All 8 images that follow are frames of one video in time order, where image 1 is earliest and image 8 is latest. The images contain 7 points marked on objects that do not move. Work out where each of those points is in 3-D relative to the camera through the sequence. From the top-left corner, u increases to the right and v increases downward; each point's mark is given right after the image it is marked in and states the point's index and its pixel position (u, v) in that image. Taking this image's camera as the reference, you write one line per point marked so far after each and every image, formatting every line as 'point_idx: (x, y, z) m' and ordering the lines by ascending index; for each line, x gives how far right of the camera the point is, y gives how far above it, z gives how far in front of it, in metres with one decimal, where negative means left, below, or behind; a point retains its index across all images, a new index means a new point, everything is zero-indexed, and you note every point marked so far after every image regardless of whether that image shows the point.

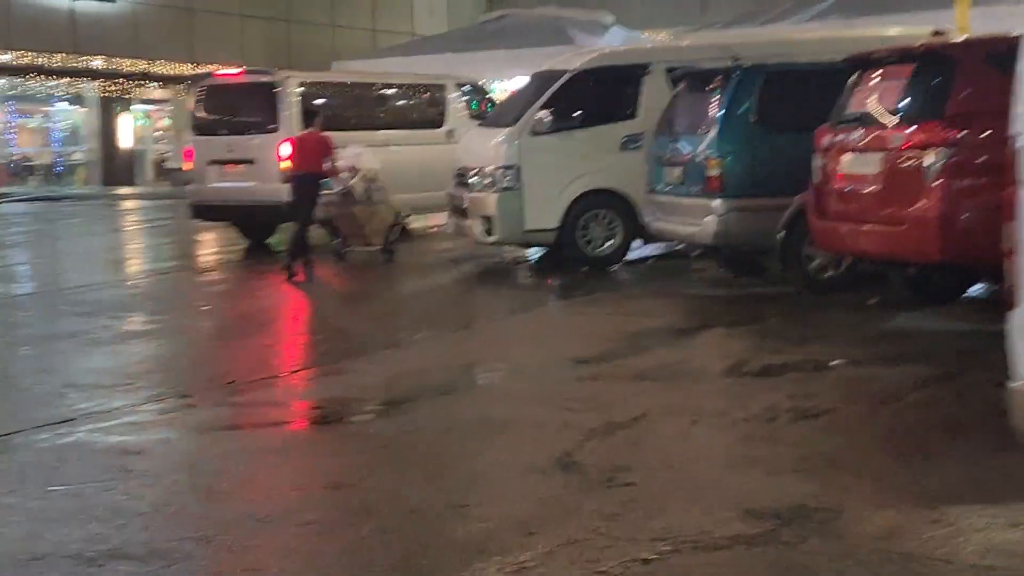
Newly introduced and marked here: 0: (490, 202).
0: (-0.2, +0.7, +10.9) m
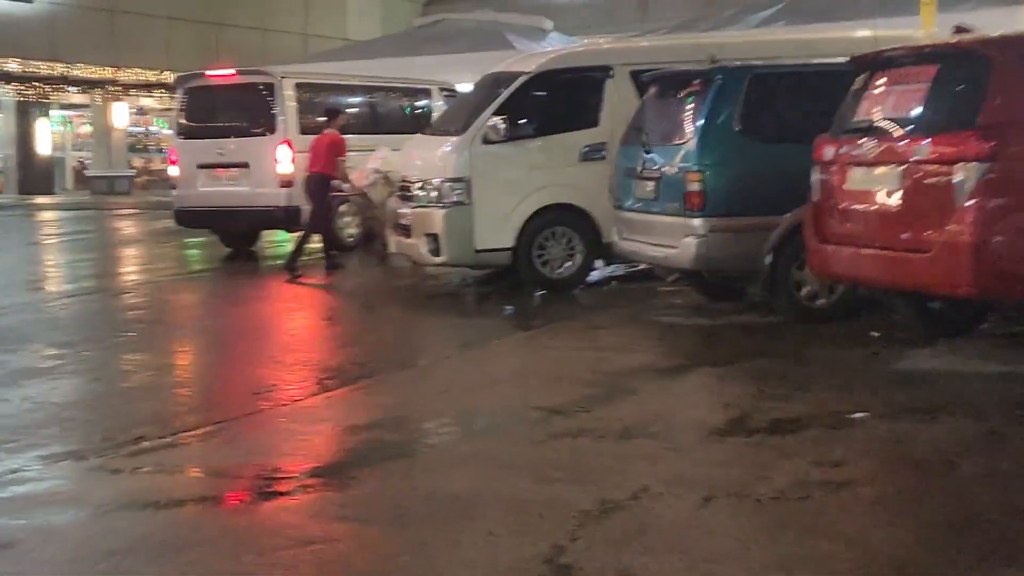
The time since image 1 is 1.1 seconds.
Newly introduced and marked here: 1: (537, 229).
0: (-0.5, +0.5, +9.8) m
1: (+0.2, +0.4, +10.1) m
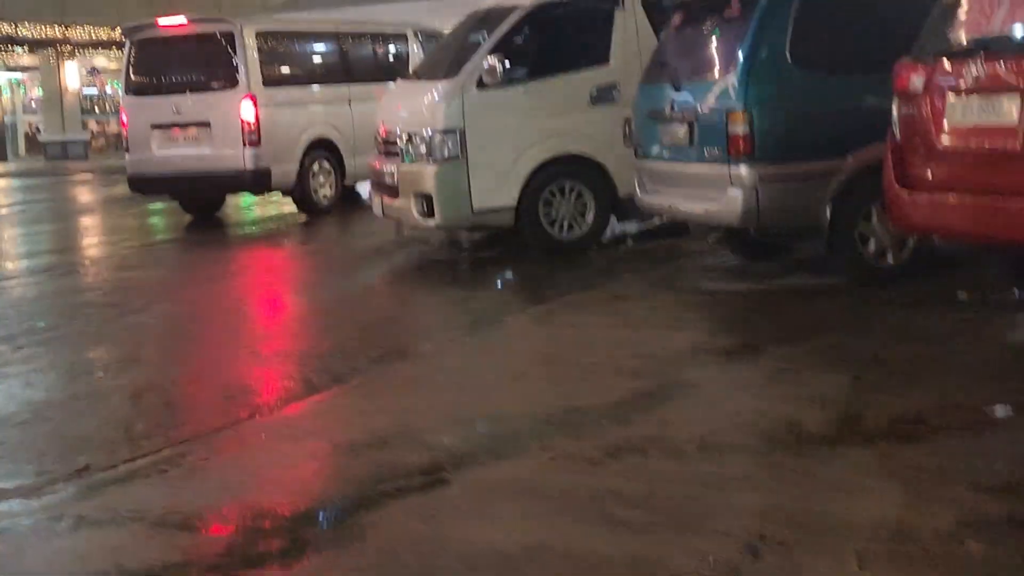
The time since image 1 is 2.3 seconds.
0: (-0.5, +0.7, +8.6) m
1: (+0.2, +0.6, +8.8) m
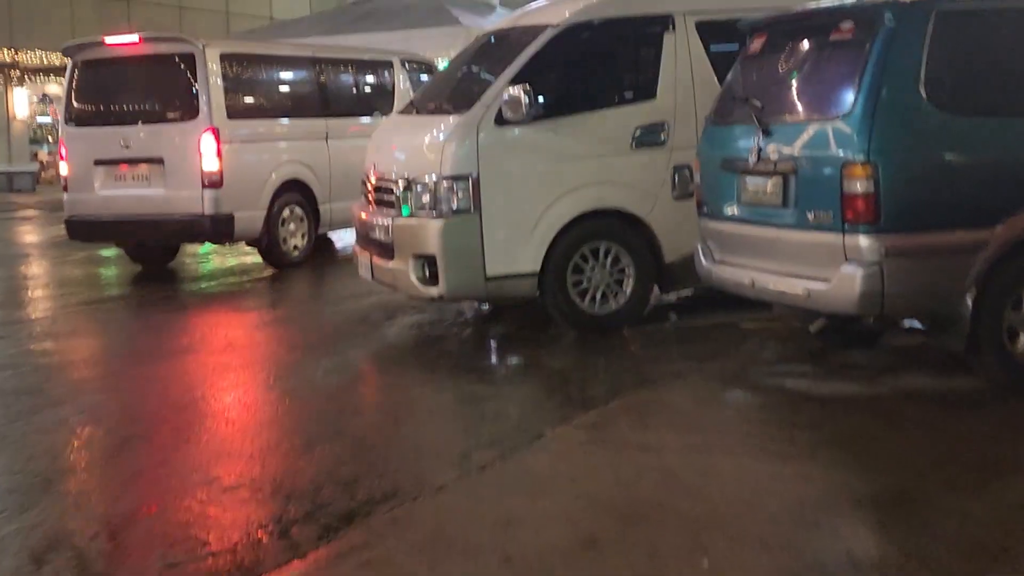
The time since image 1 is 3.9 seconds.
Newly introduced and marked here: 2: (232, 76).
0: (-0.4, +0.3, +6.9) m
1: (+0.3, +0.2, +7.1) m
2: (-2.0, +1.5, +10.2) m
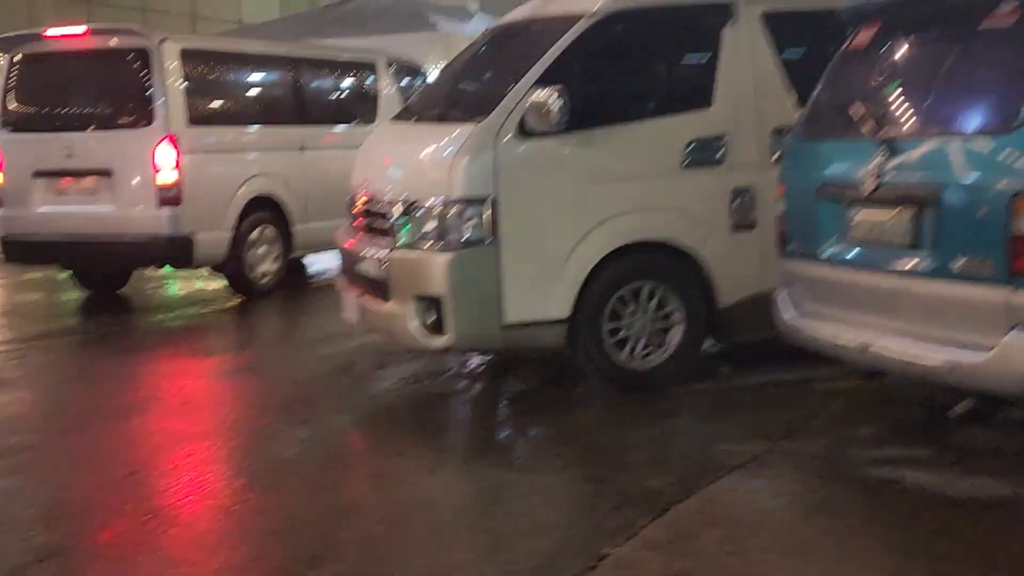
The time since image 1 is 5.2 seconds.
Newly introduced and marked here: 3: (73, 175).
0: (-0.3, +0.1, +5.5) m
1: (+0.4, 0.0, +5.8) m
2: (-2.0, +1.3, +8.8) m
3: (-2.7, +0.7, +8.6) m
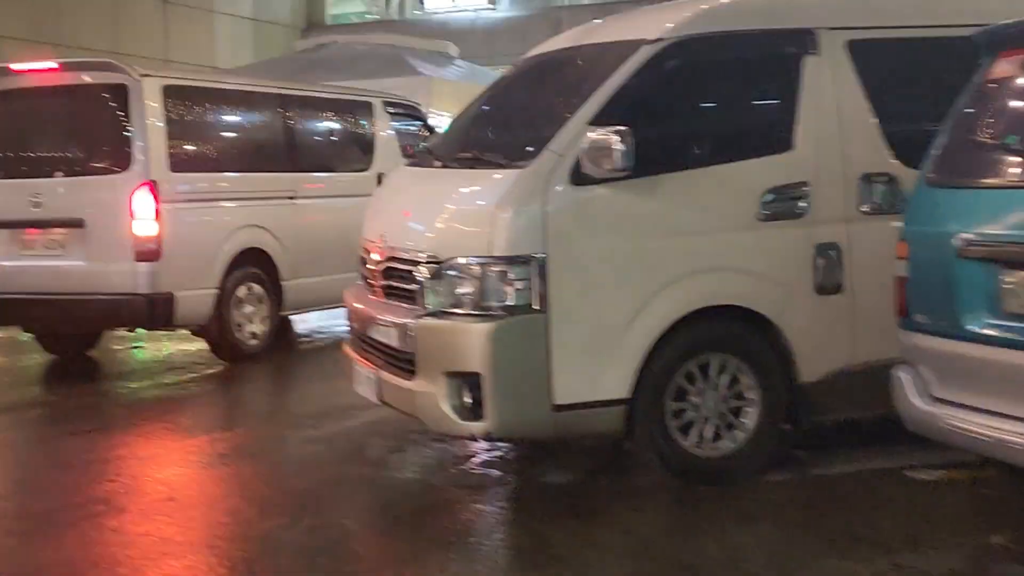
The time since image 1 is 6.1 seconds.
0: (-0.1, -0.2, +4.6) m
1: (+0.6, -0.2, +4.9) m
2: (-1.9, +1.0, +7.9) m
3: (-2.6, +0.3, +7.7) m
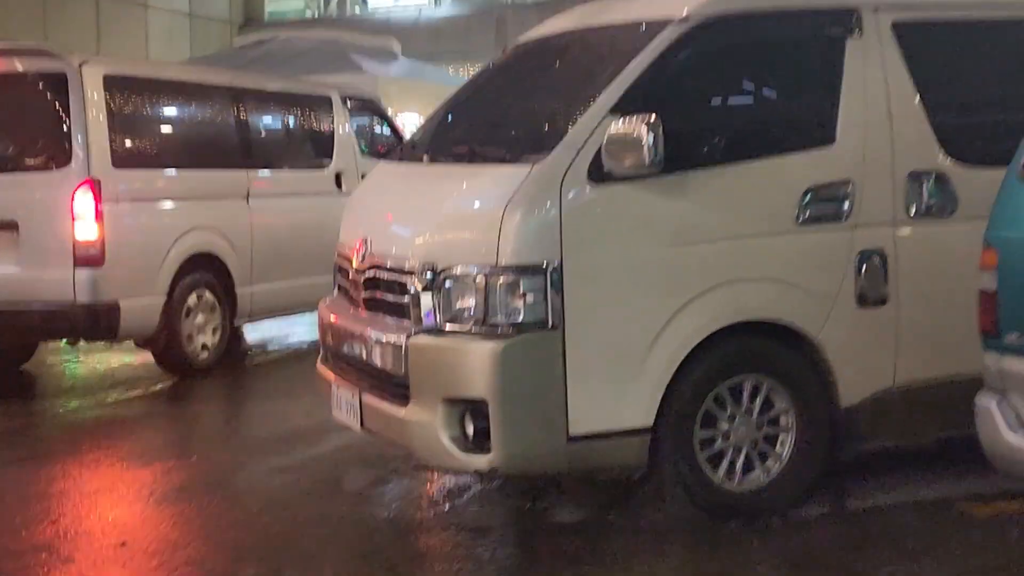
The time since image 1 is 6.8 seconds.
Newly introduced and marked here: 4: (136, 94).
0: (-0.1, -0.2, +4.0) m
1: (+0.6, -0.3, +4.3) m
2: (-2.0, +0.9, +7.2) m
3: (-2.7, +0.3, +7.0) m
4: (-1.9, +1.0, +7.5) m
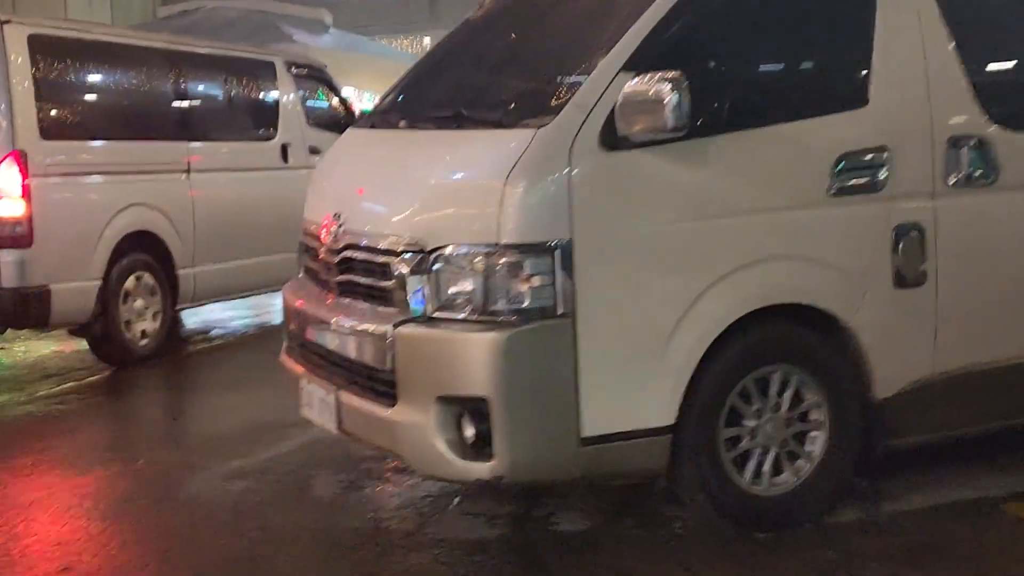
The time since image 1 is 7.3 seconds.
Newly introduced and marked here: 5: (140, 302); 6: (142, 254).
0: (-0.1, -0.2, +3.5) m
1: (+0.6, -0.2, +3.8) m
2: (-2.1, +1.0, +6.5) m
3: (-2.8, +0.4, +6.3) m
4: (-2.1, +1.1, +6.8) m
5: (-1.9, -0.1, +7.2) m
6: (-1.9, +0.2, +7.2) m
